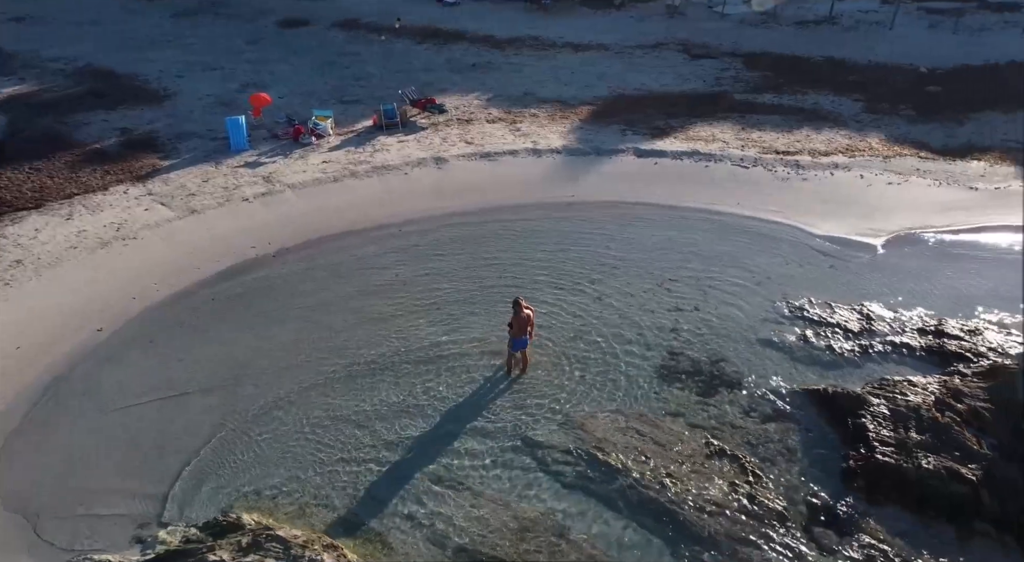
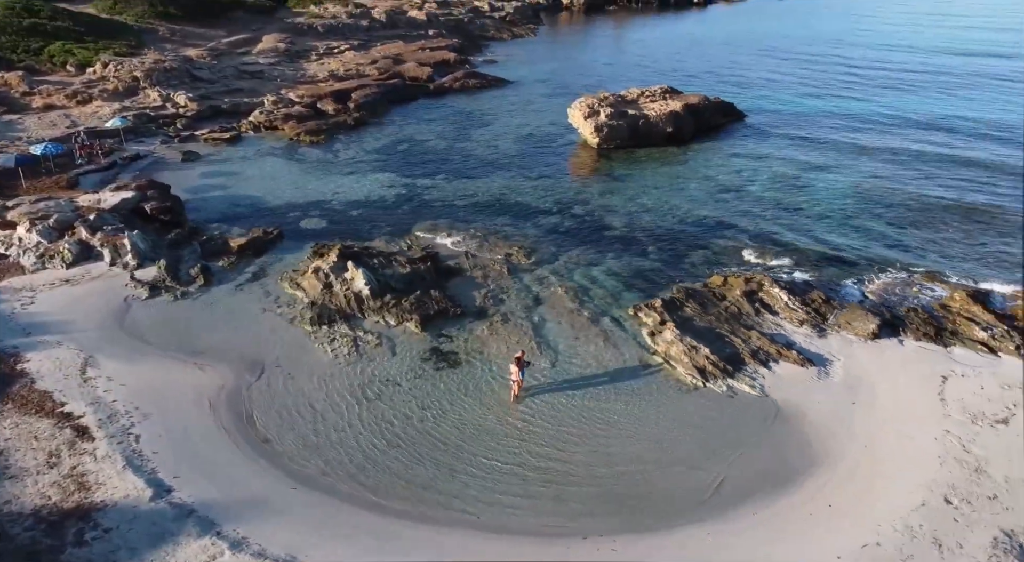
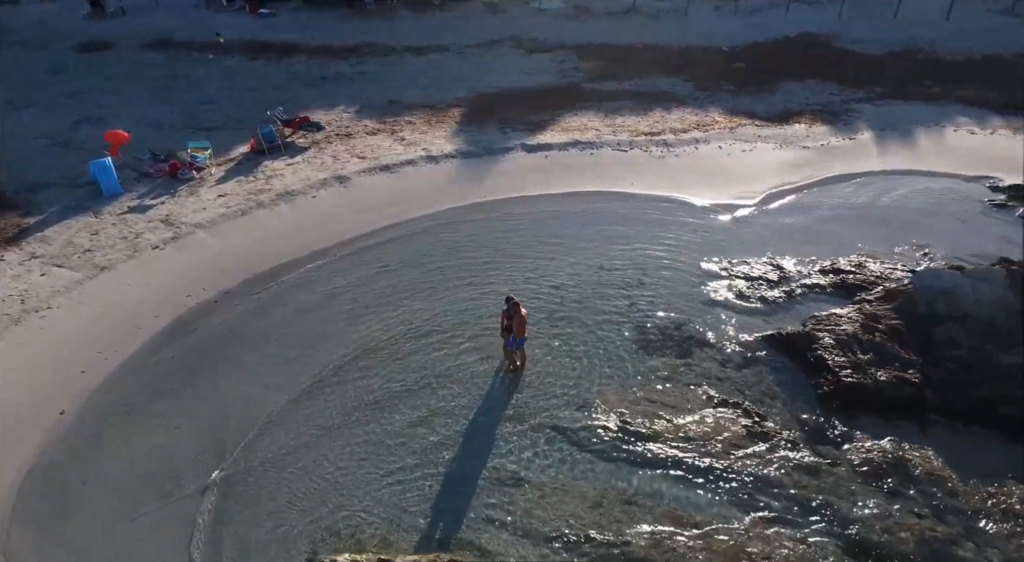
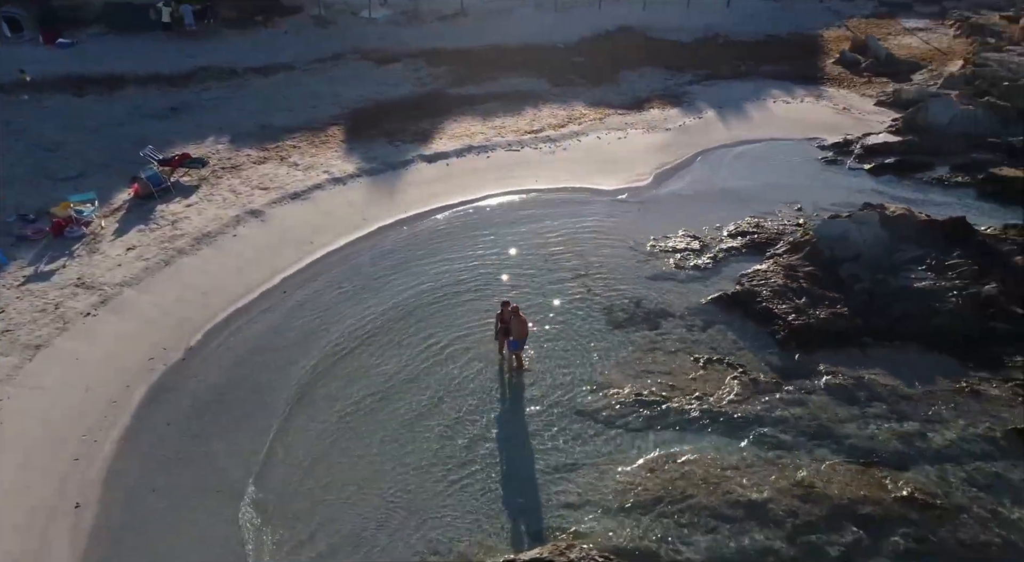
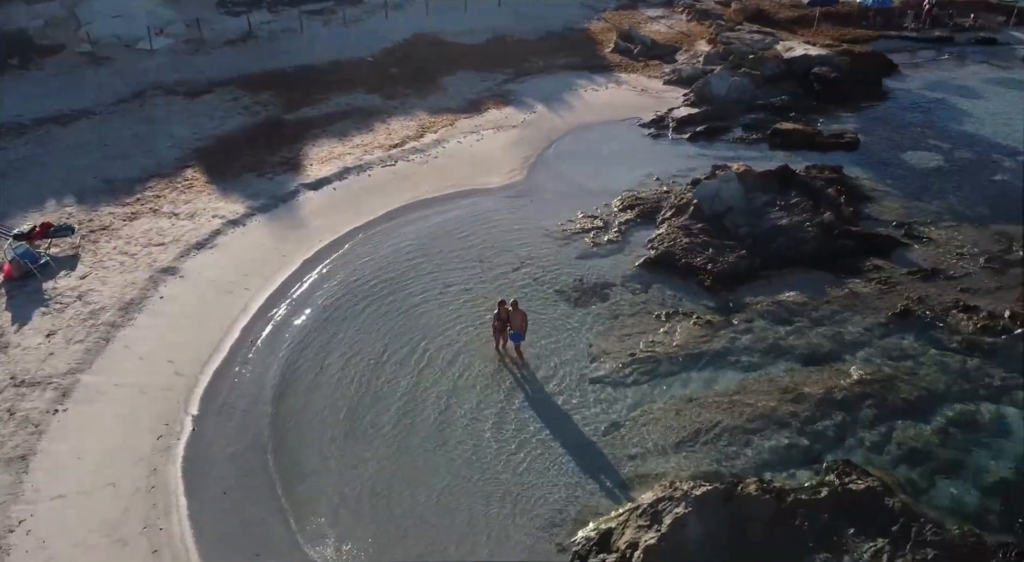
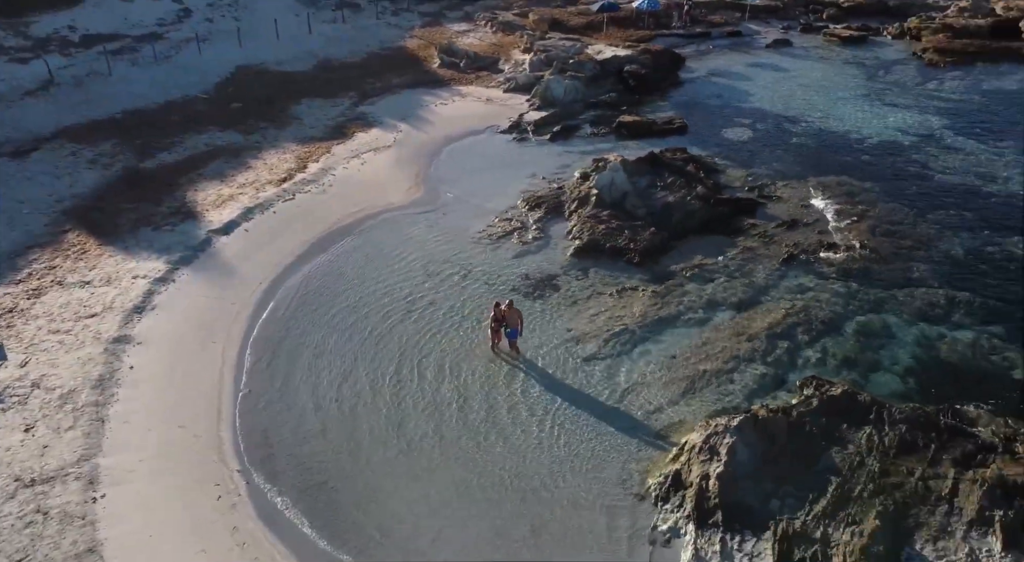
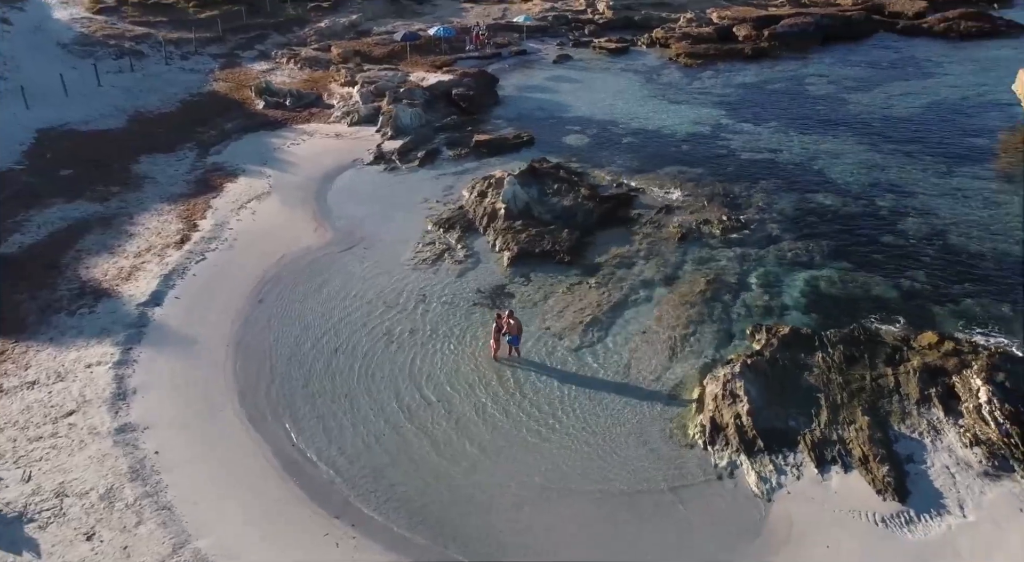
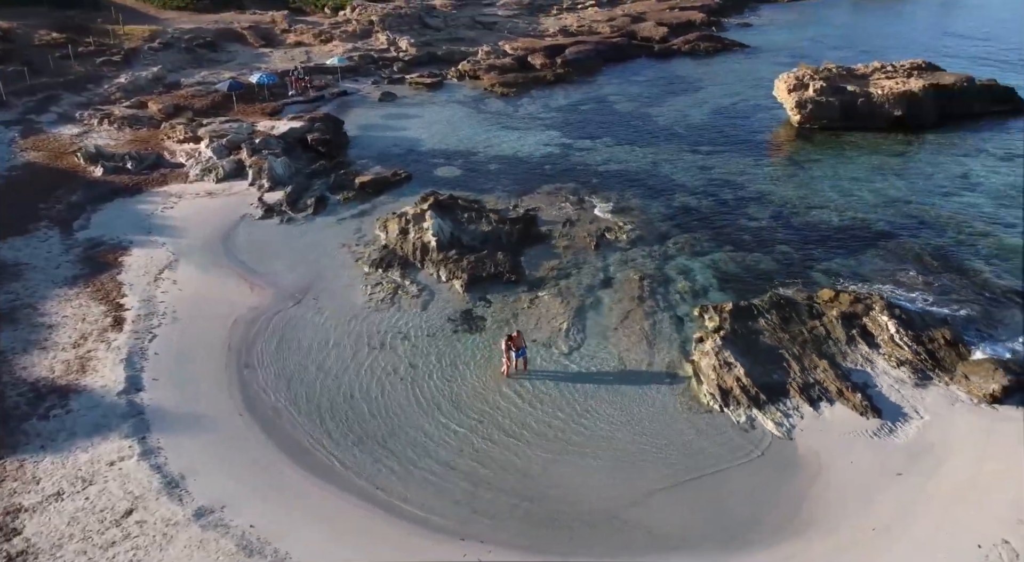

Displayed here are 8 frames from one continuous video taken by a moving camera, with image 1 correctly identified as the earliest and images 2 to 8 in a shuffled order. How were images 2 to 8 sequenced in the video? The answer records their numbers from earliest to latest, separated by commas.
3, 4, 5, 6, 7, 8, 2
